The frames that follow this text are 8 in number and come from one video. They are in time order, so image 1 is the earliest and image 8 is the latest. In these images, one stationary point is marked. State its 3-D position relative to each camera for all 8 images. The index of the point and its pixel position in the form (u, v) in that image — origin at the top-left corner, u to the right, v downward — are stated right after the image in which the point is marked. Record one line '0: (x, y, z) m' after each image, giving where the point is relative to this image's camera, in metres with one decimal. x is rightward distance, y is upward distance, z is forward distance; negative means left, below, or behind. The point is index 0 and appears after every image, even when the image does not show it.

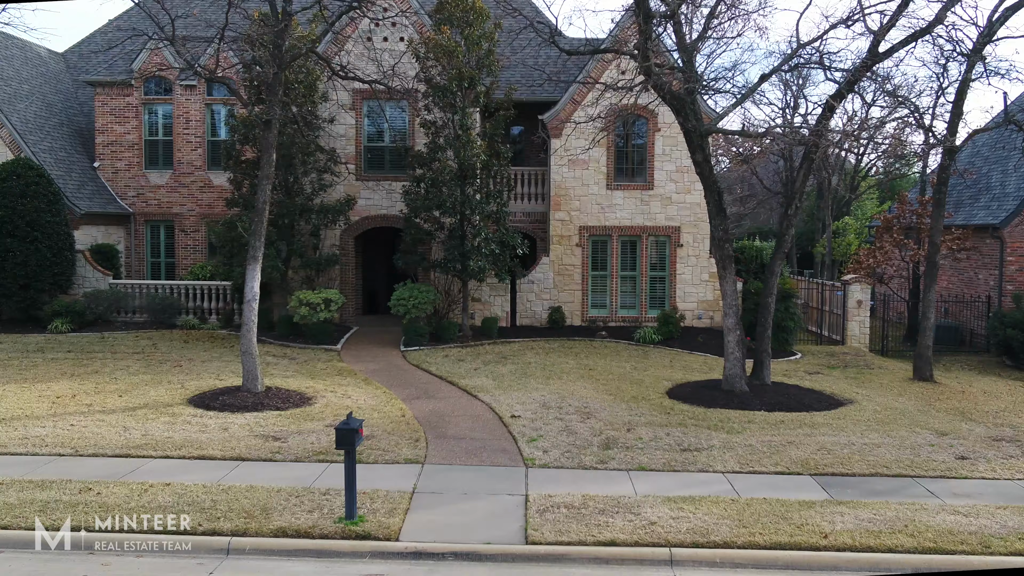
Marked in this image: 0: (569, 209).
0: (+1.0, +1.3, +16.7) m
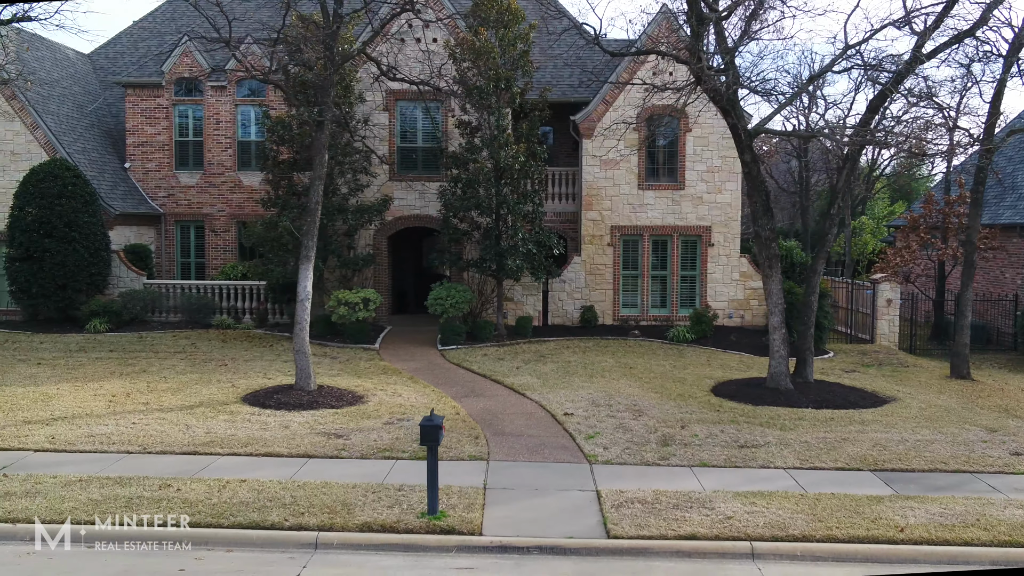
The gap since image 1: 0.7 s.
0: (+1.5, +1.4, +16.8) m
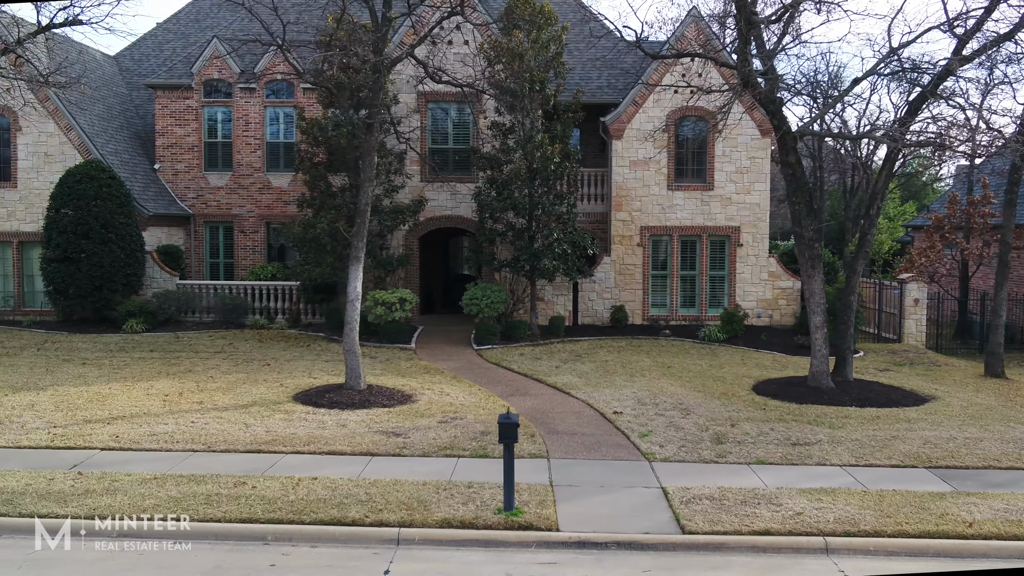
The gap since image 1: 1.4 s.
0: (+2.0, +1.4, +16.9) m
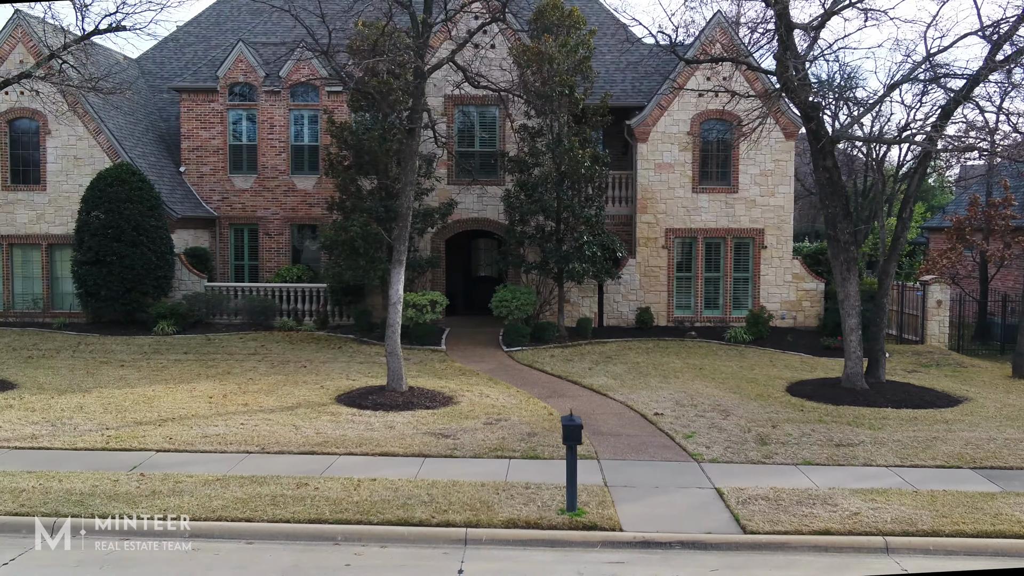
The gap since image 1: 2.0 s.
0: (+2.5, +1.3, +17.0) m
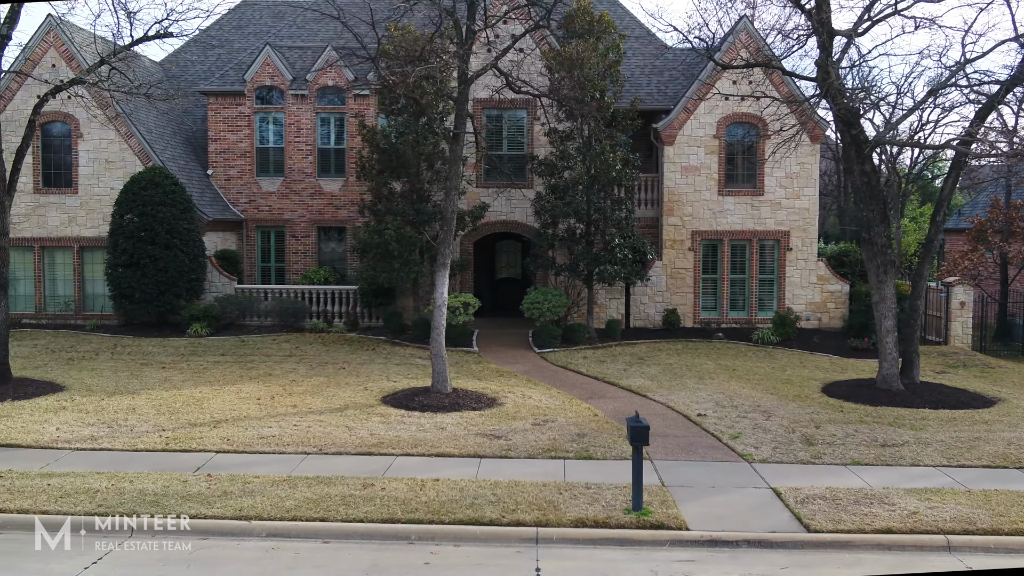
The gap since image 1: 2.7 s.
0: (+2.9, +1.3, +17.2) m
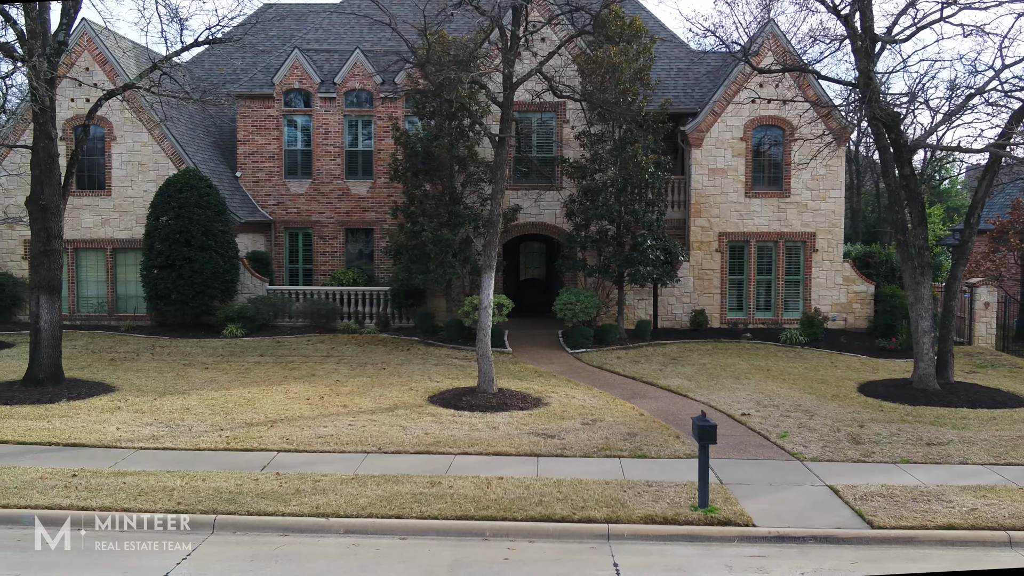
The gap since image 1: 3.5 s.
0: (+3.5, +1.3, +17.4) m
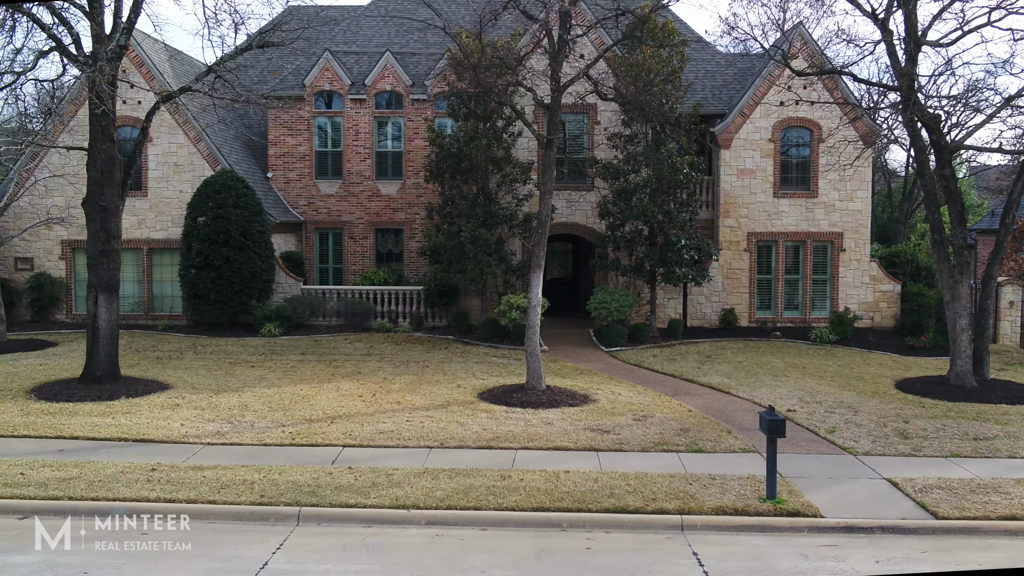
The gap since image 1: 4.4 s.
0: (+4.0, +1.3, +17.6) m
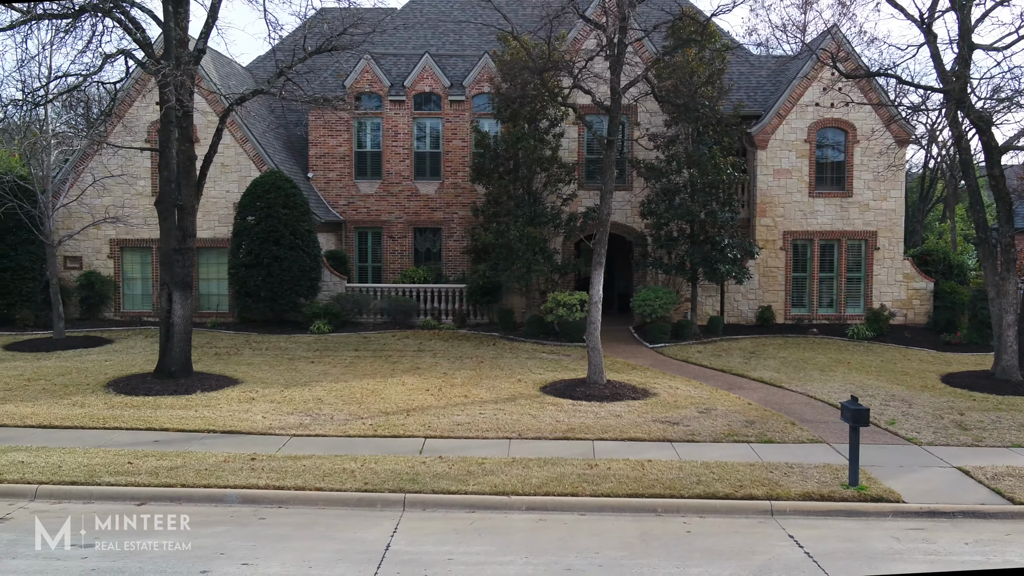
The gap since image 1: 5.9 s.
0: (+4.7, +1.3, +18.0) m
